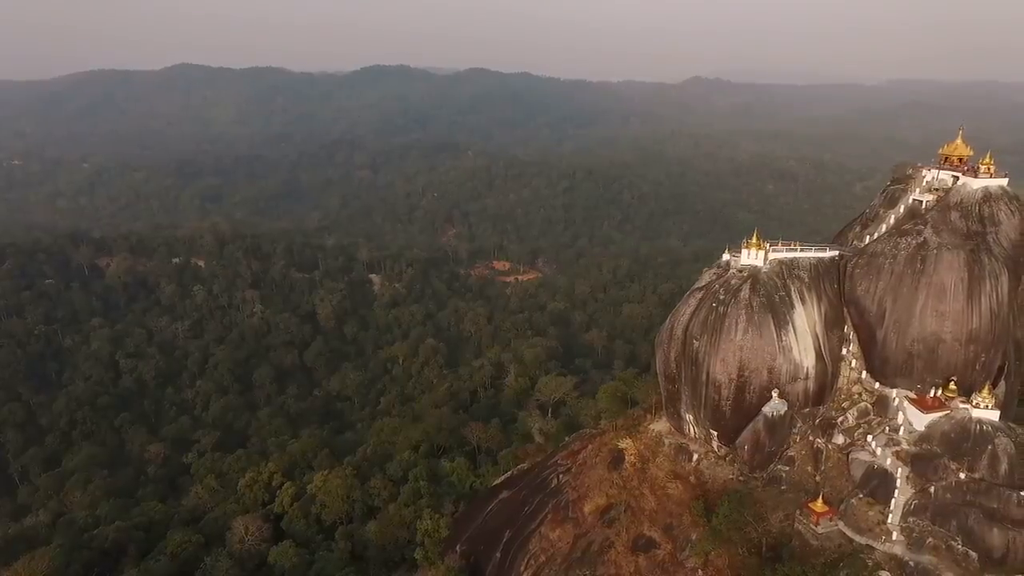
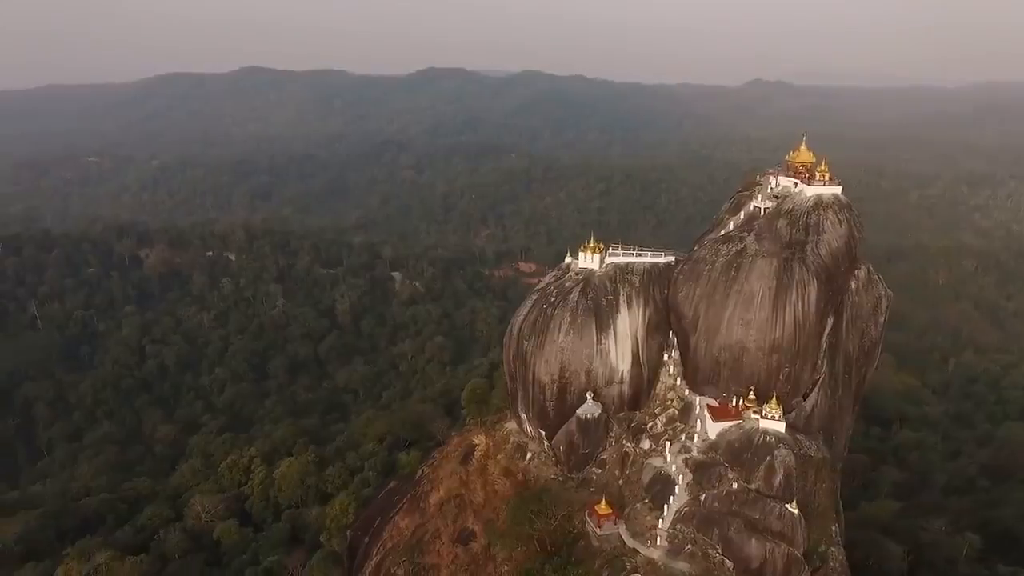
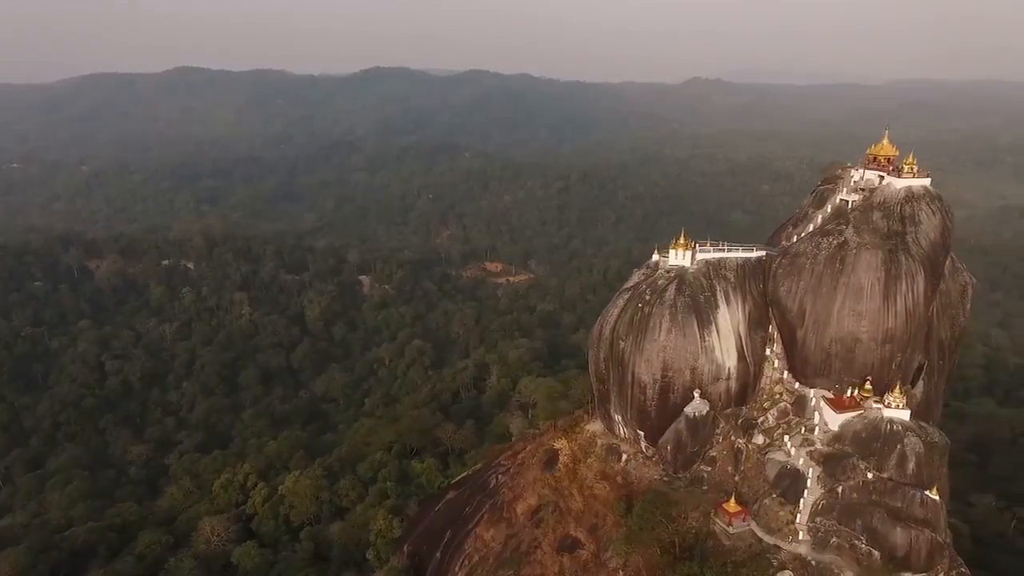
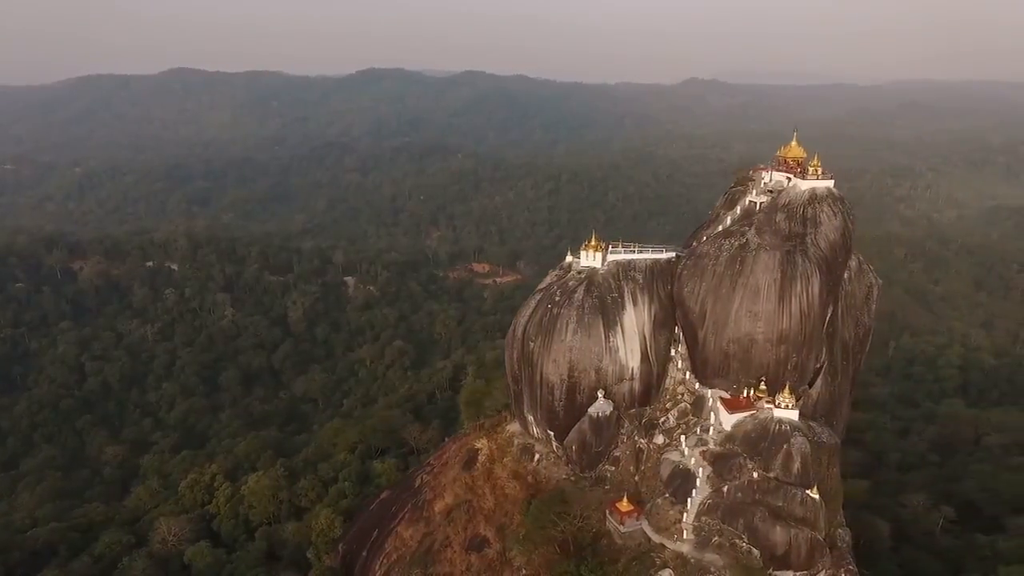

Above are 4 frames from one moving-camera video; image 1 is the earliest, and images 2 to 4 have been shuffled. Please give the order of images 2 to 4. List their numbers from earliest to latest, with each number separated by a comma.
3, 4, 2
